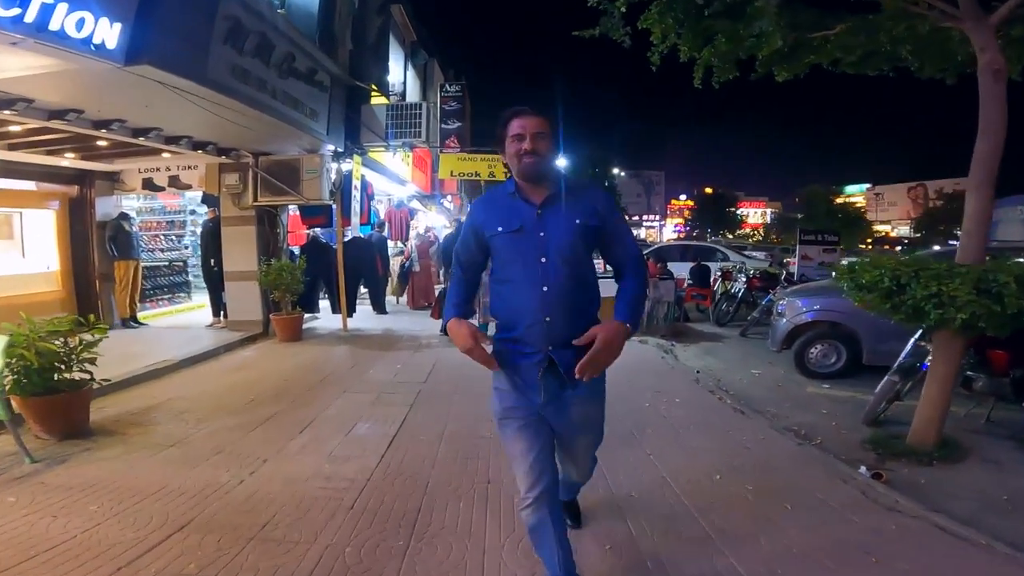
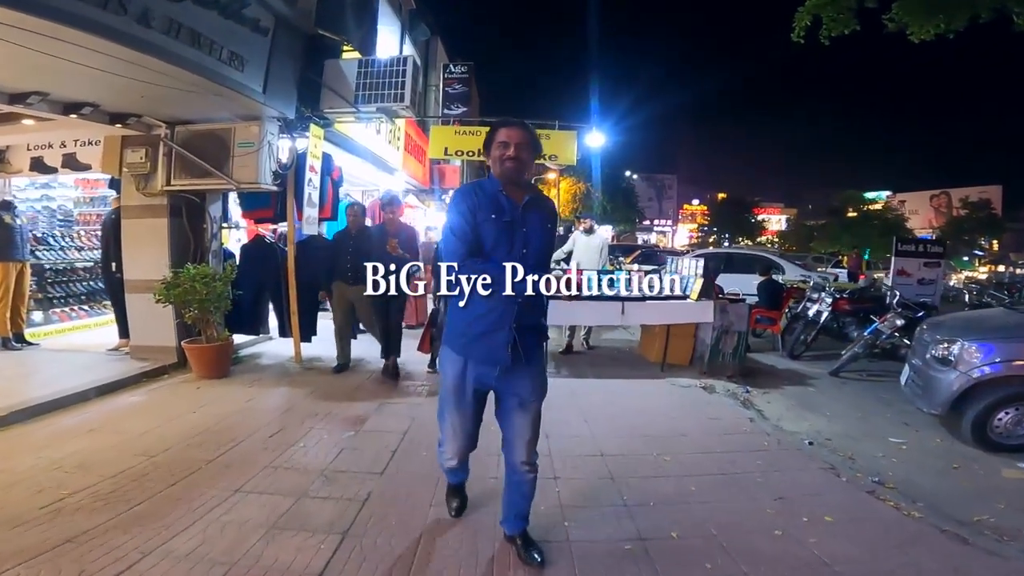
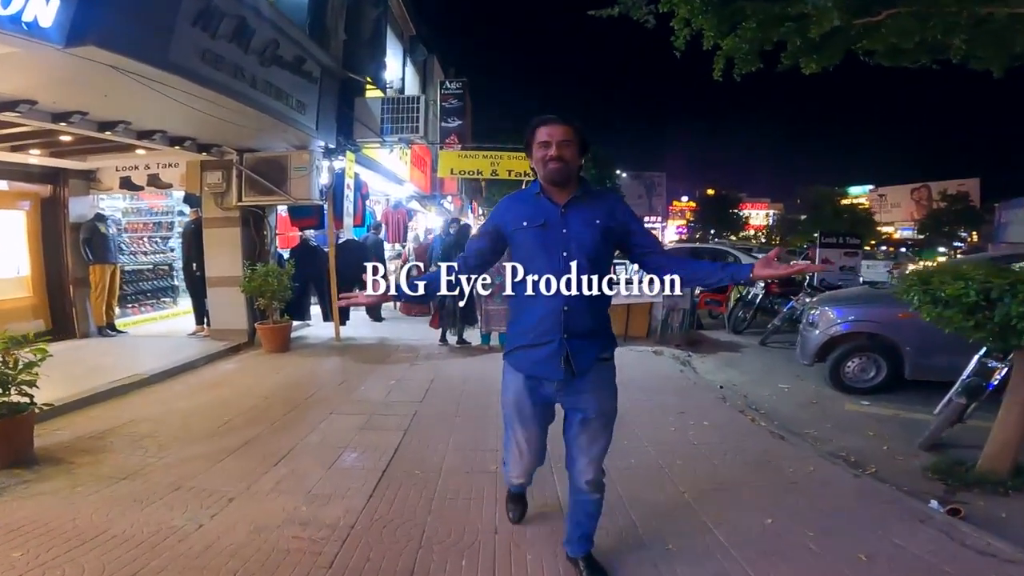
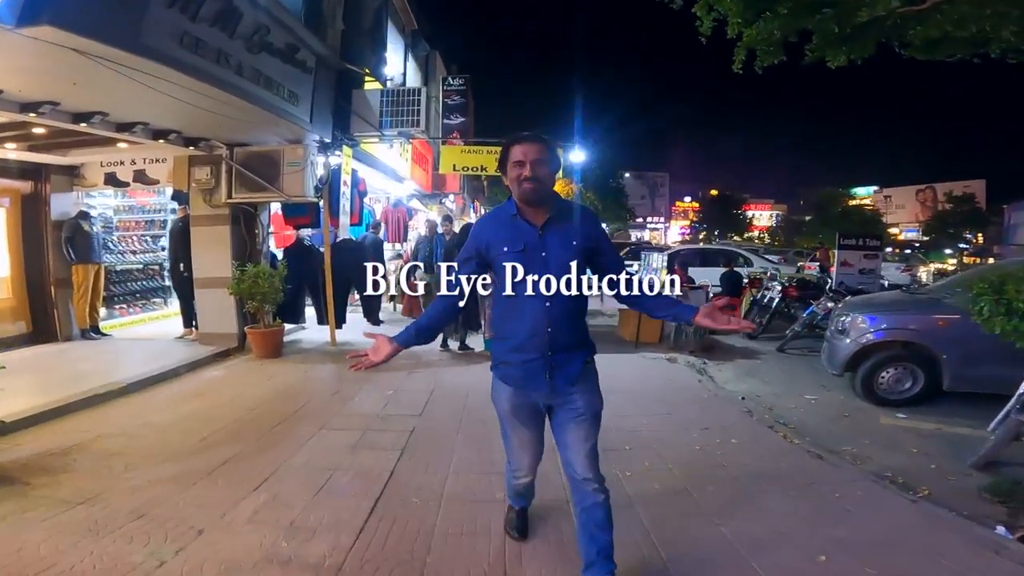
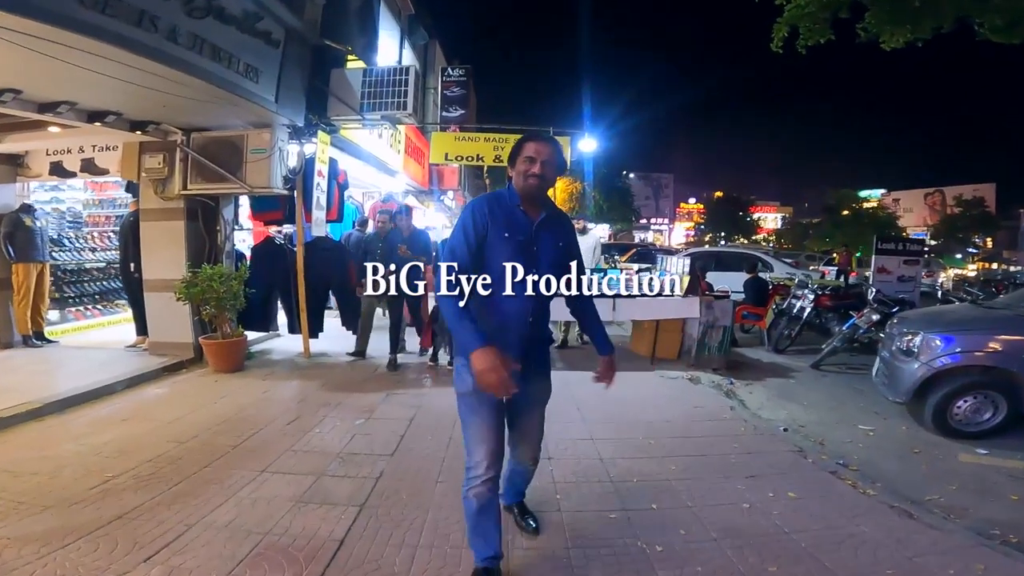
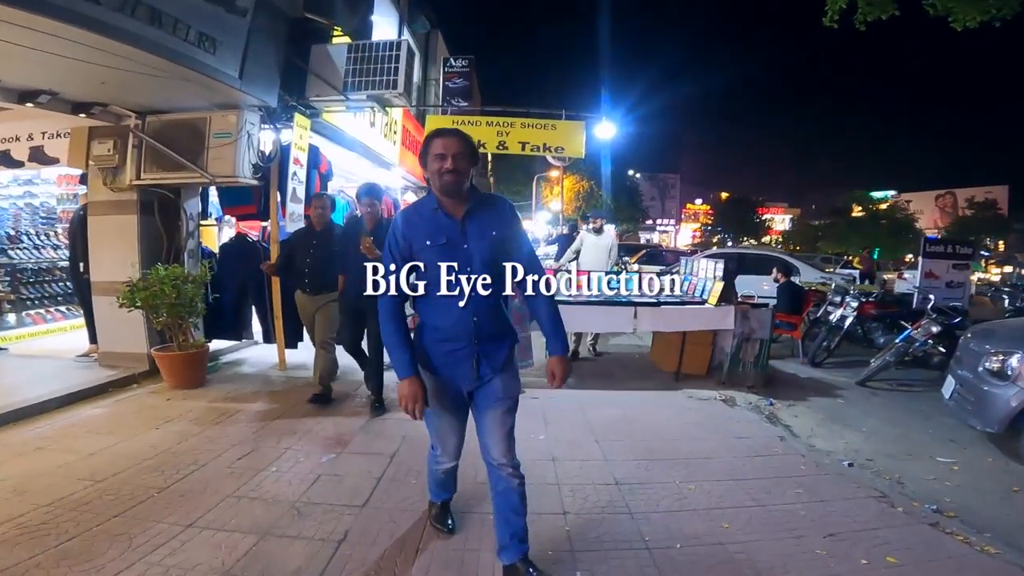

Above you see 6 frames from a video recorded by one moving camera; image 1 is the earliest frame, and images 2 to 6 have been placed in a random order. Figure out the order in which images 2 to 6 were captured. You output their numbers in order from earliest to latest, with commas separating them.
3, 4, 5, 2, 6
